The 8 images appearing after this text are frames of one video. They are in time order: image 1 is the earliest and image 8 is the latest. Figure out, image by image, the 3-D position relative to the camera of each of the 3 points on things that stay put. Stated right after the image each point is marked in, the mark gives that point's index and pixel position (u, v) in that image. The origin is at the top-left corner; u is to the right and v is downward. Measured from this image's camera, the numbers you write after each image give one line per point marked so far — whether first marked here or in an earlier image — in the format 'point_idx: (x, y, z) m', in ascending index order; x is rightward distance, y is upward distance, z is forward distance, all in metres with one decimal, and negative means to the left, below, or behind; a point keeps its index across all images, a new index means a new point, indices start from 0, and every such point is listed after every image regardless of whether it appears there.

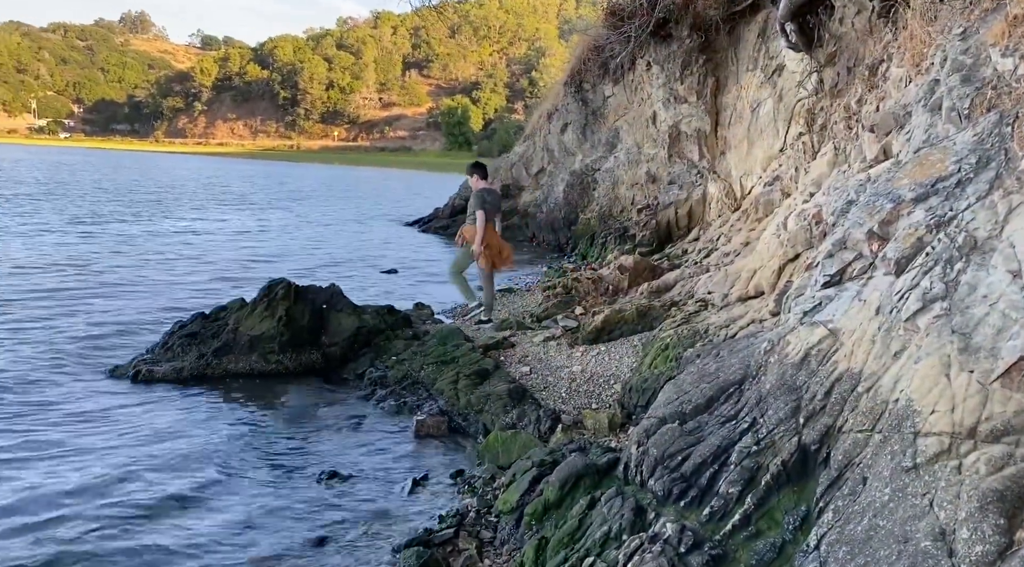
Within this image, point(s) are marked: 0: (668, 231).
0: (+2.7, +1.0, +20.1) m
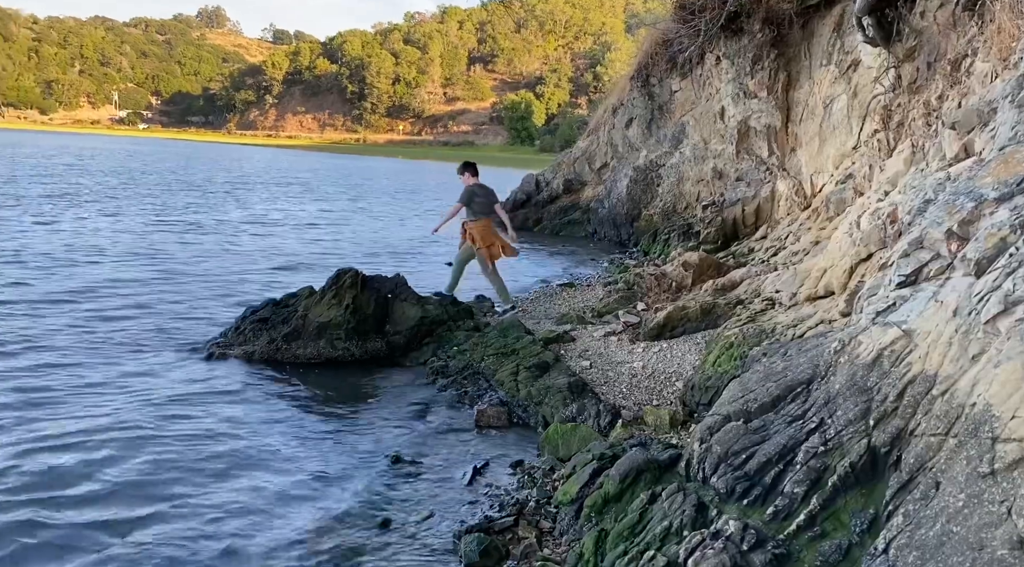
0: (+3.9, +1.0, +19.8) m
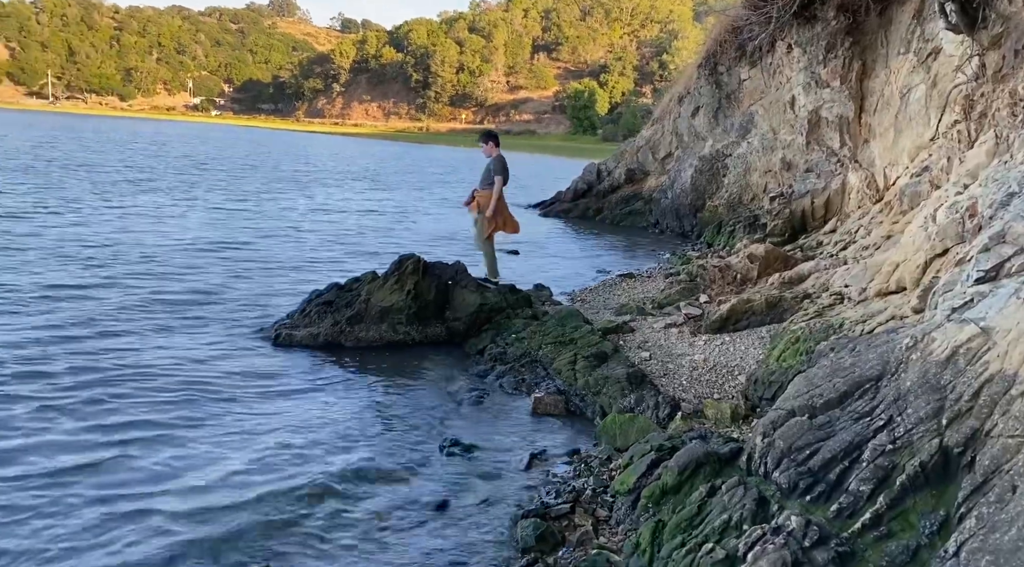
0: (+5.0, +1.1, +19.5) m
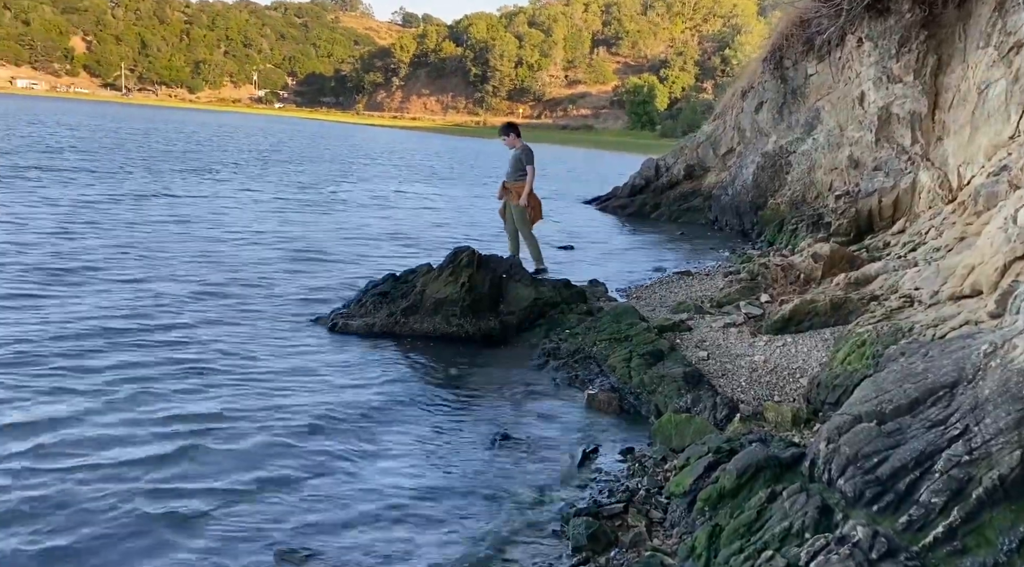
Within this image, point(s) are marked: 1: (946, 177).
0: (+5.9, +1.1, +19.1) m
1: (+6.4, +1.6, +16.7) m
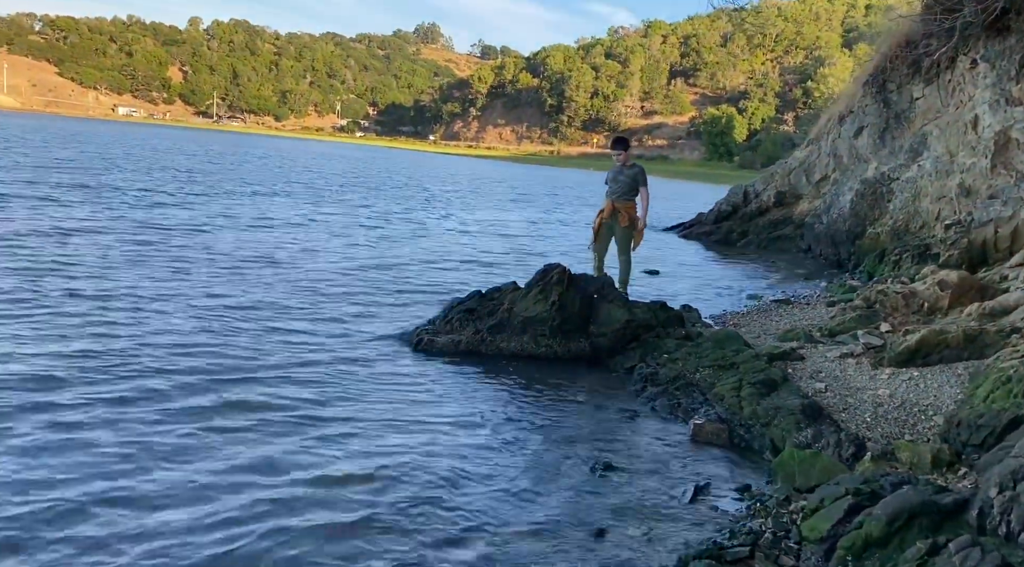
0: (+7.4, +0.5, +17.8) m
1: (+7.7, +1.1, +15.3) m
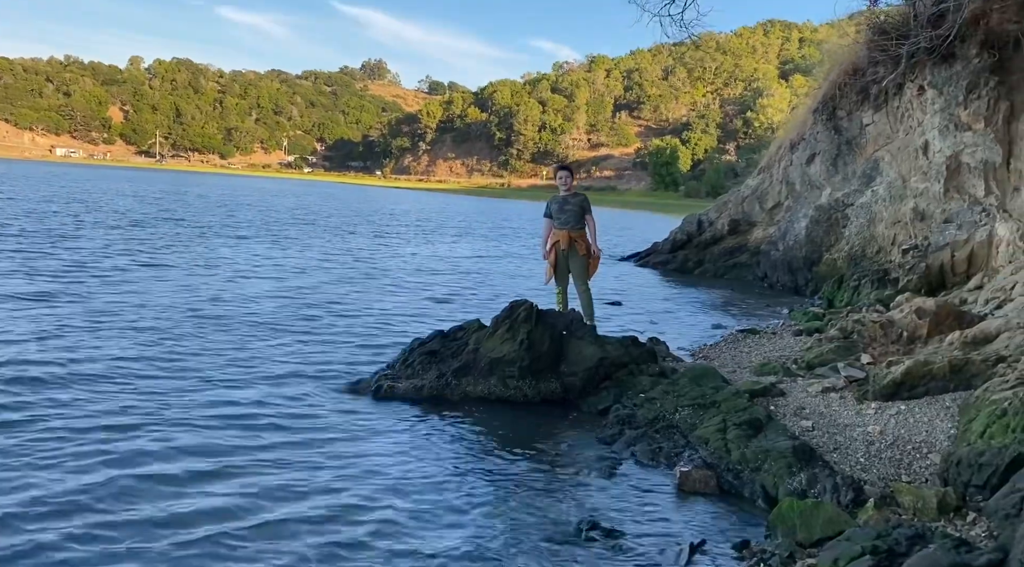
0: (+6.8, +0.1, +17.4) m
1: (+7.2, +0.8, +15.0) m
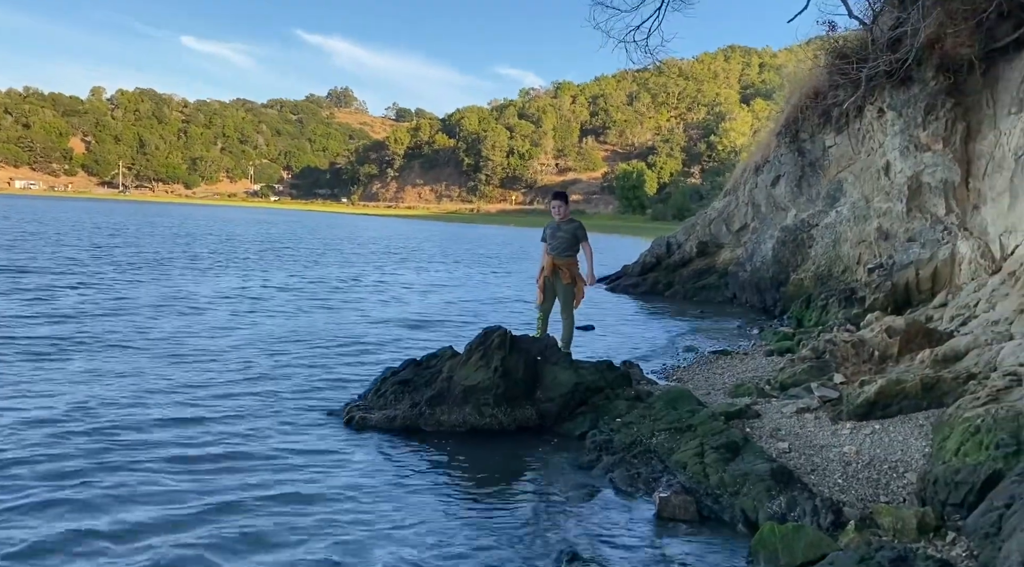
0: (+6.4, -0.1, +17.5) m
1: (+6.8, +0.6, +15.2) m
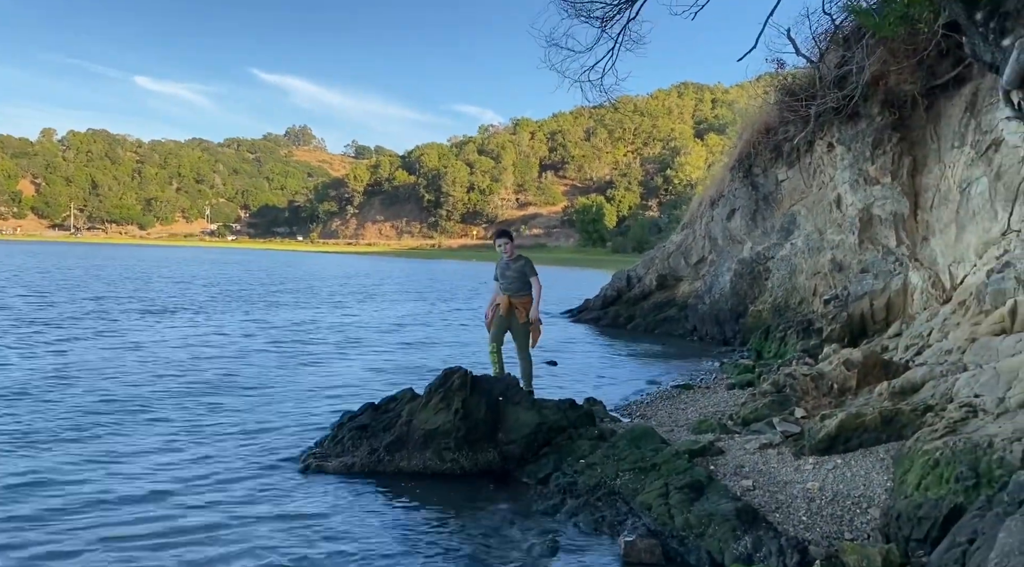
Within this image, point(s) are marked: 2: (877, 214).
0: (+5.7, -0.6, +17.7) m
1: (+6.2, +0.2, +15.3) m
2: (+6.2, +1.2, +18.4) m
